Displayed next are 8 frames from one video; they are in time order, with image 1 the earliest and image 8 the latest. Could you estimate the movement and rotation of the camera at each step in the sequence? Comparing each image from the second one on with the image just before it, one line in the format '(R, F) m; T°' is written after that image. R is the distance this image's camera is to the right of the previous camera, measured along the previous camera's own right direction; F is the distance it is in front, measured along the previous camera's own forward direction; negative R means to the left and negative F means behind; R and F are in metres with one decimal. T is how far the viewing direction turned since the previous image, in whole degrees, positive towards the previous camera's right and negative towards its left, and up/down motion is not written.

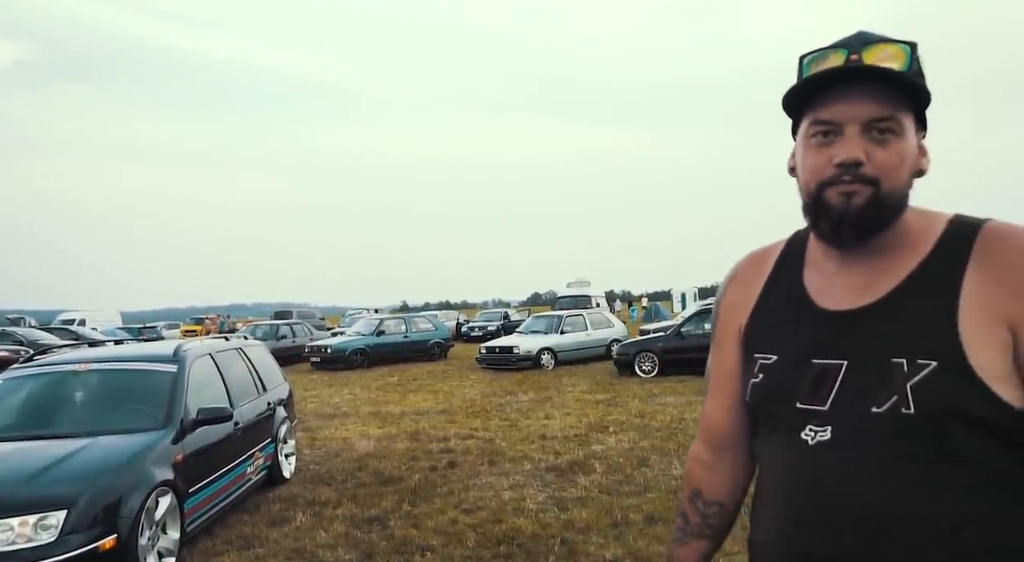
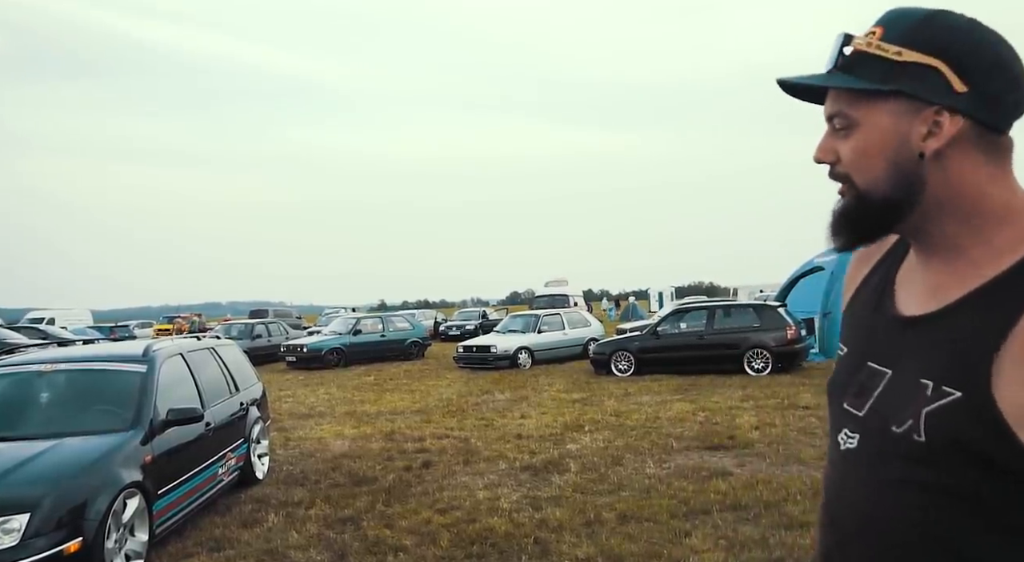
(0.0, 0.0) m; +2°
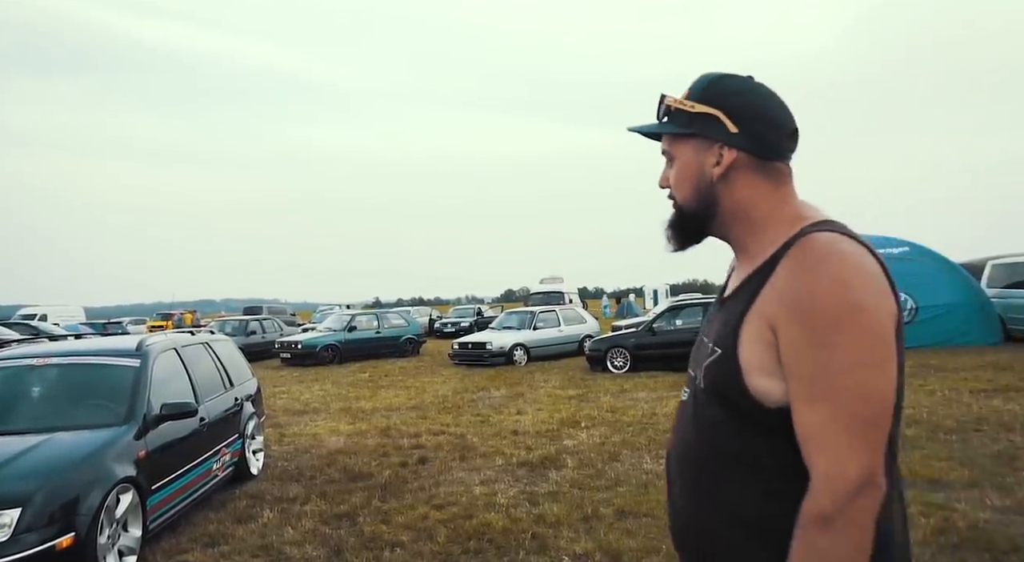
(0.0, 0.0) m; 0°
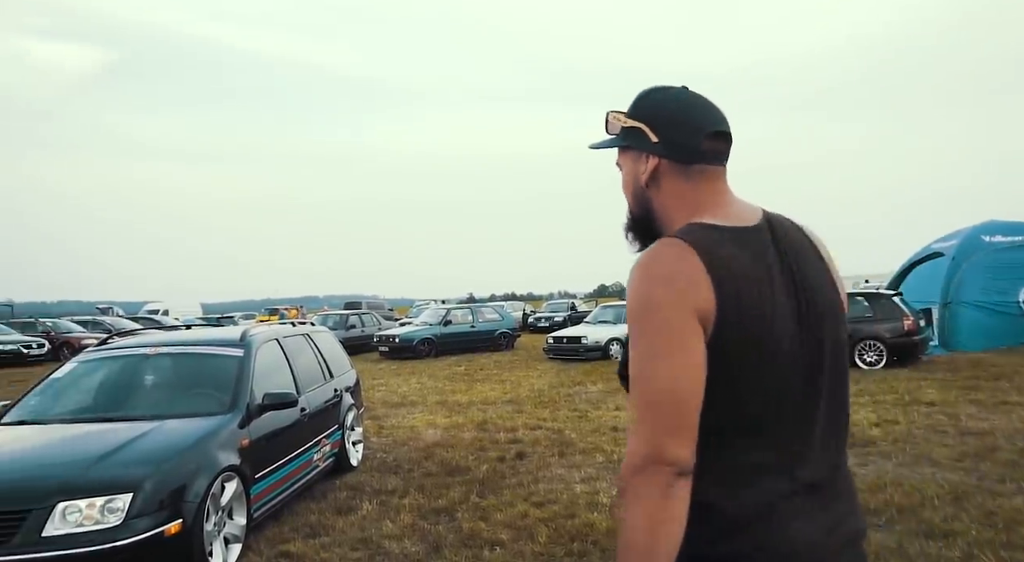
(-0.1, +0.3) m; -8°
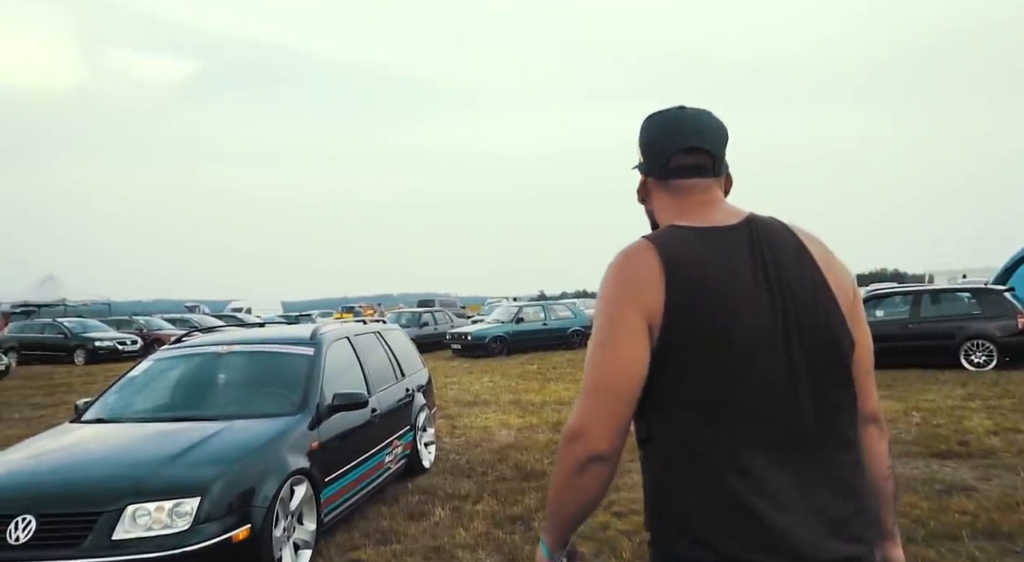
(-0.1, +0.3) m; -6°
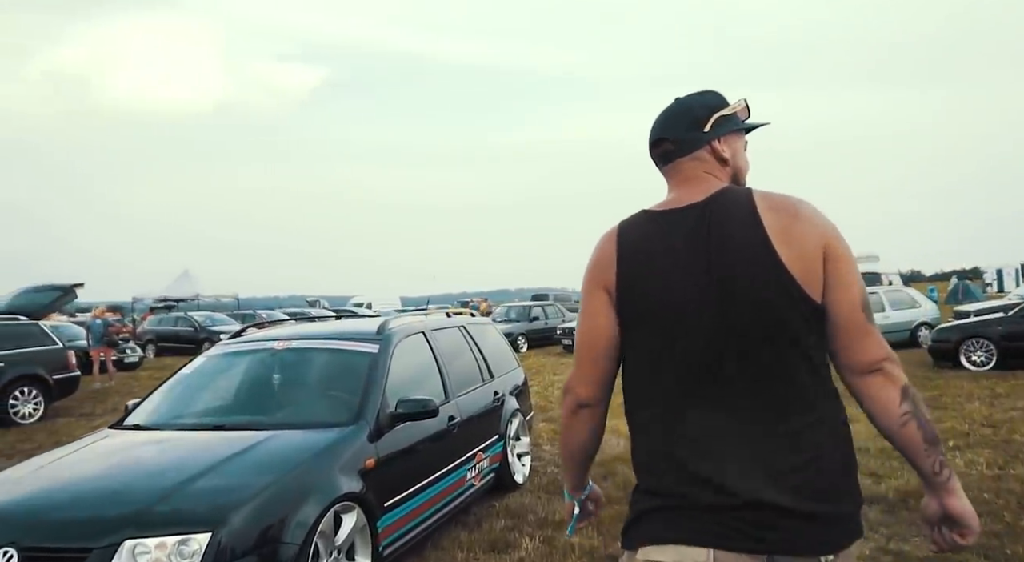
(+0.1, +1.0) m; -10°
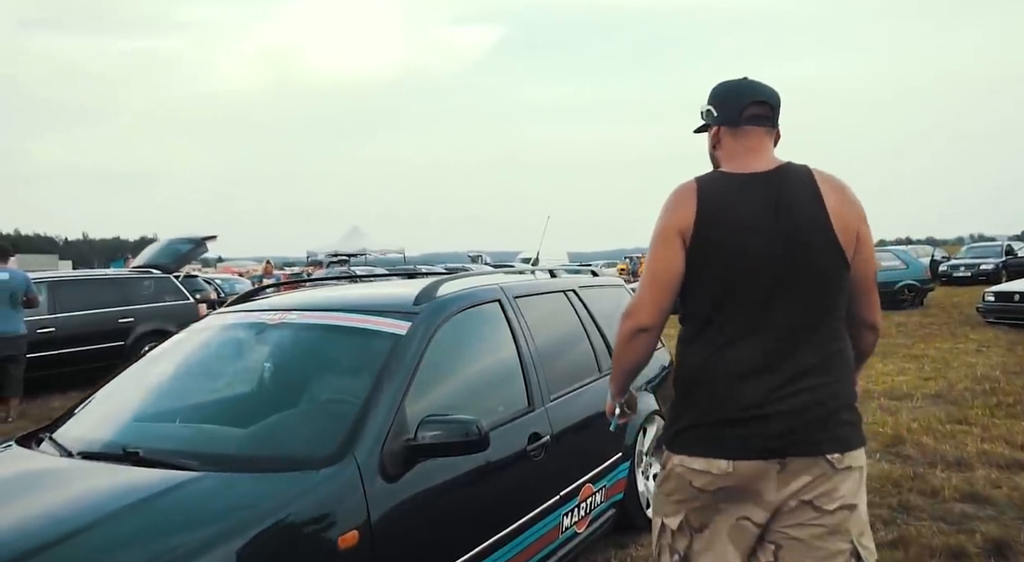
(+0.2, +1.8) m; -15°
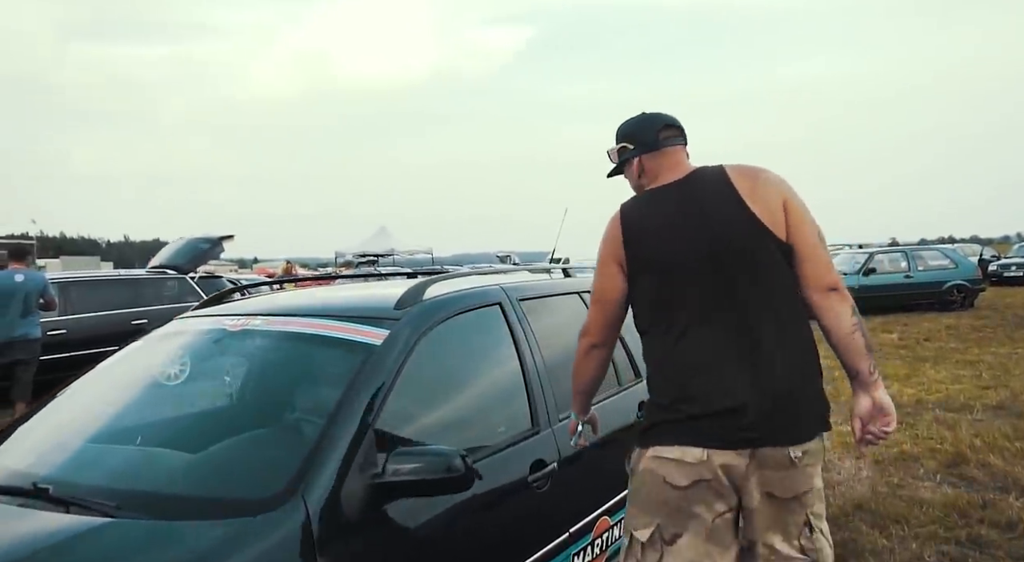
(+0.1, +0.4) m; -3°
